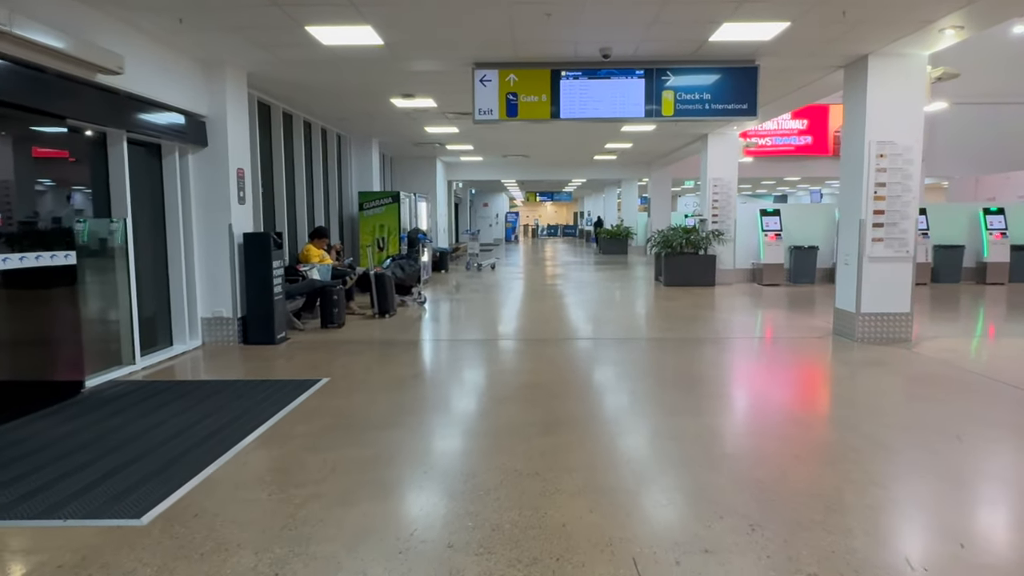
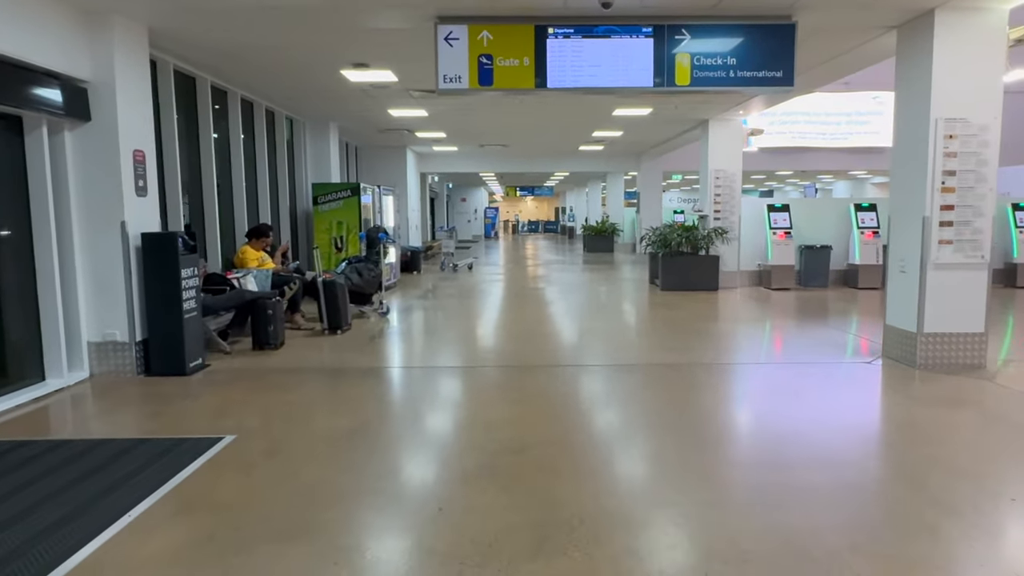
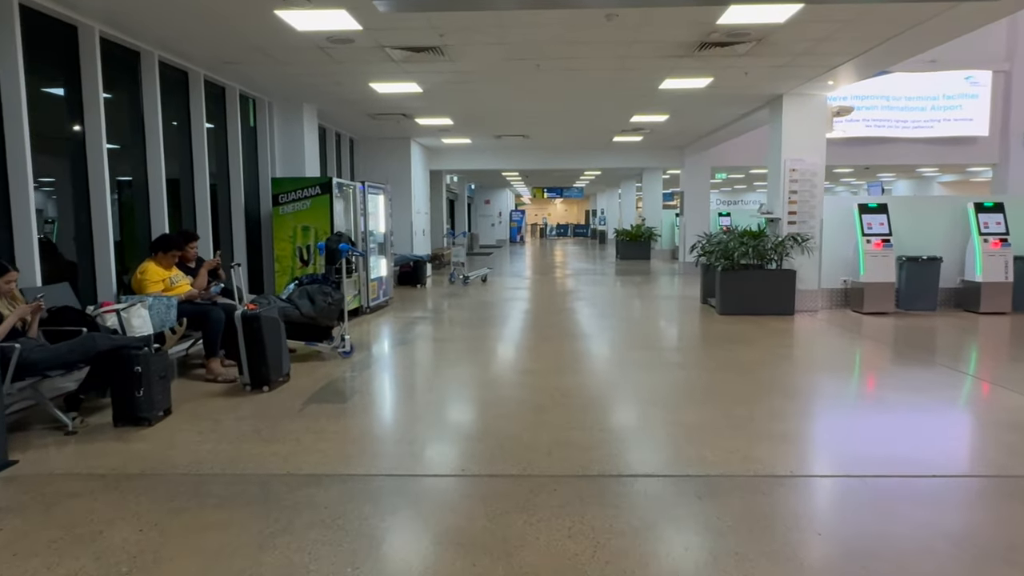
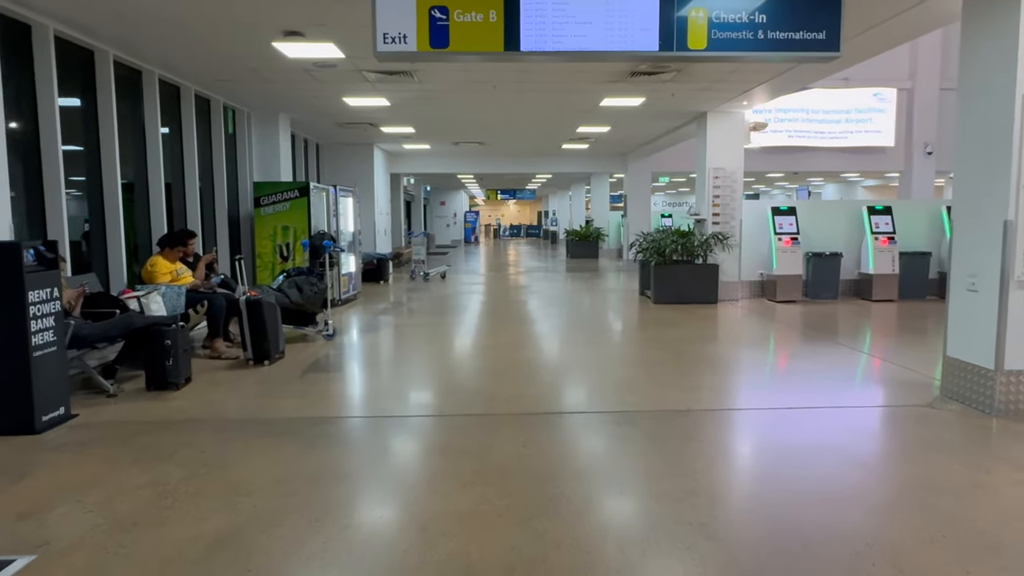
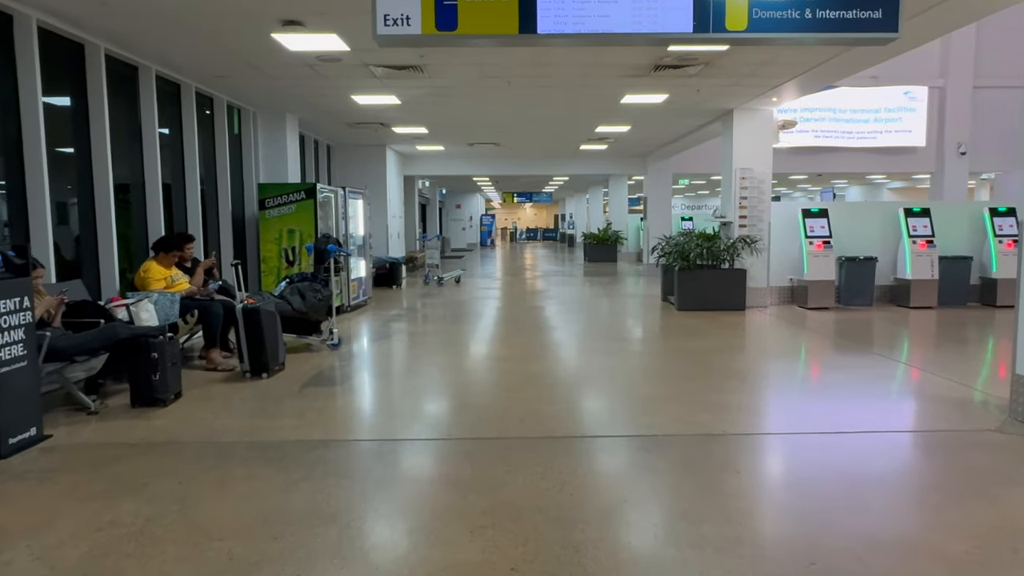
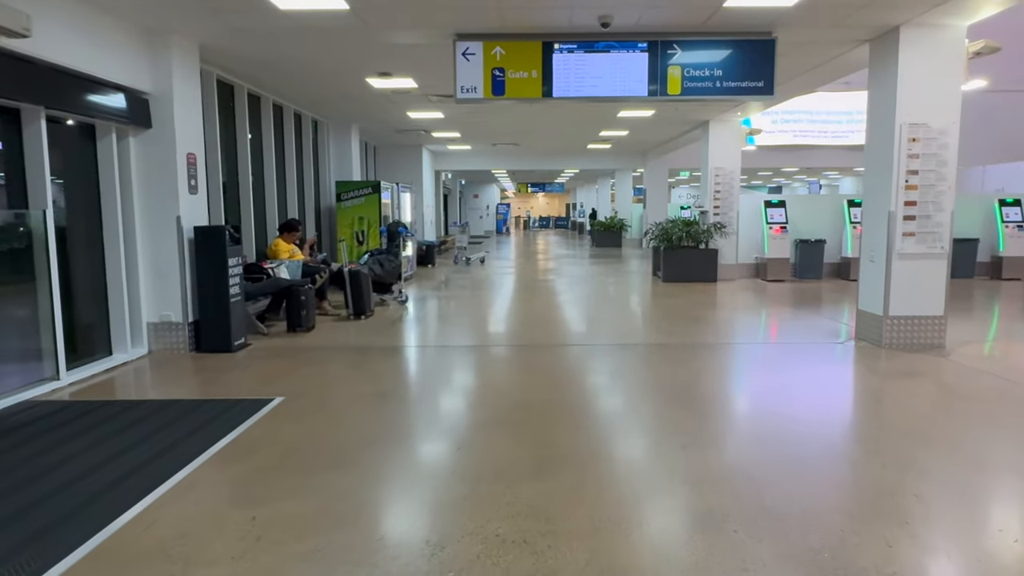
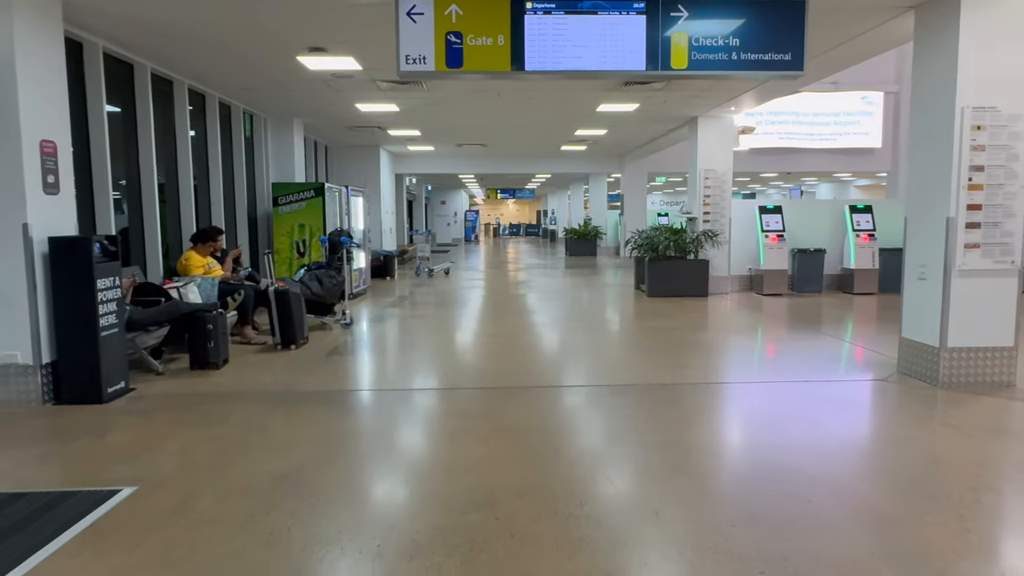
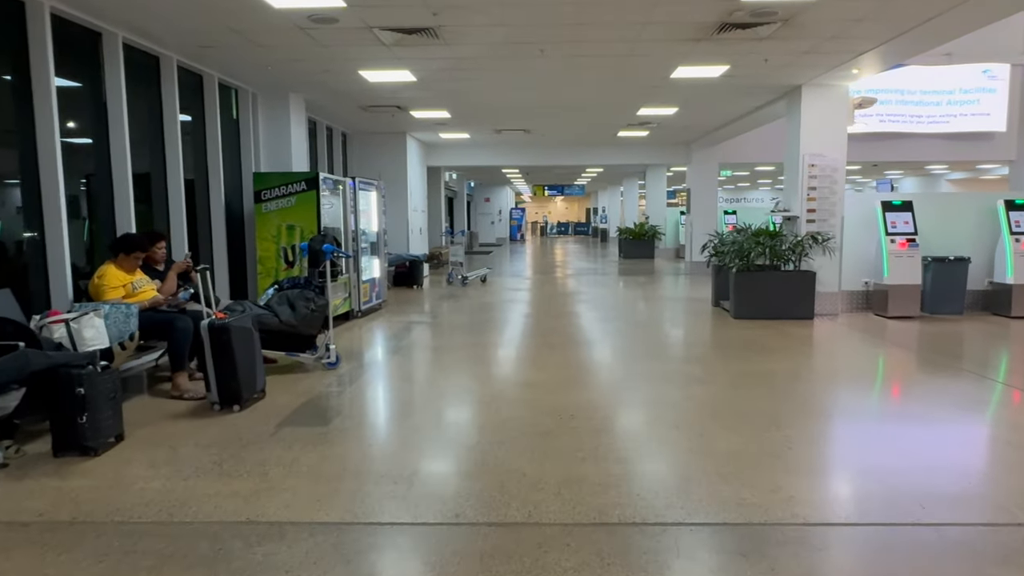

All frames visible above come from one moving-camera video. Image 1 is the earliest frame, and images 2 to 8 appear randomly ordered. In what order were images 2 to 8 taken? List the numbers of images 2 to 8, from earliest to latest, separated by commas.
6, 2, 7, 4, 5, 3, 8
